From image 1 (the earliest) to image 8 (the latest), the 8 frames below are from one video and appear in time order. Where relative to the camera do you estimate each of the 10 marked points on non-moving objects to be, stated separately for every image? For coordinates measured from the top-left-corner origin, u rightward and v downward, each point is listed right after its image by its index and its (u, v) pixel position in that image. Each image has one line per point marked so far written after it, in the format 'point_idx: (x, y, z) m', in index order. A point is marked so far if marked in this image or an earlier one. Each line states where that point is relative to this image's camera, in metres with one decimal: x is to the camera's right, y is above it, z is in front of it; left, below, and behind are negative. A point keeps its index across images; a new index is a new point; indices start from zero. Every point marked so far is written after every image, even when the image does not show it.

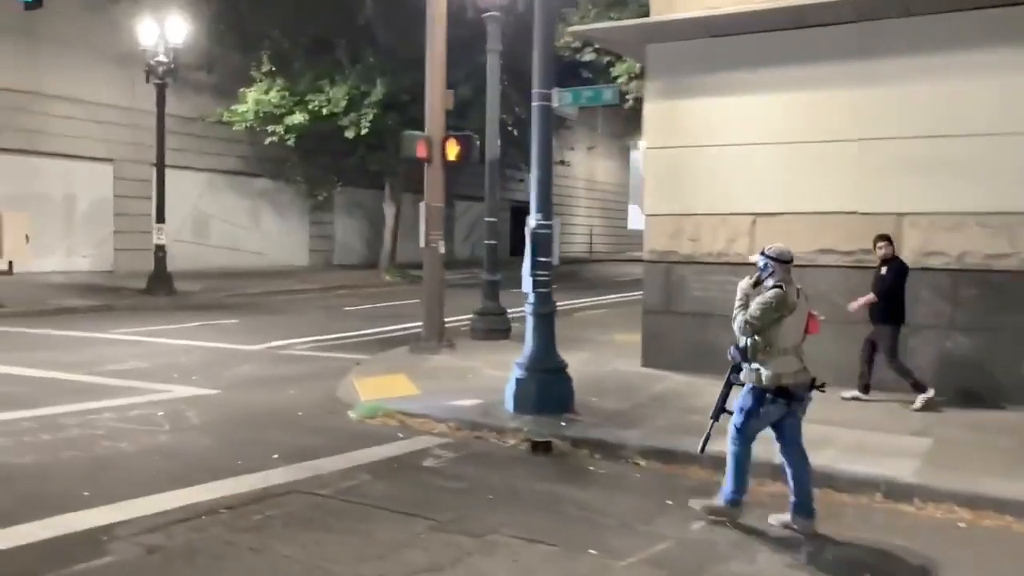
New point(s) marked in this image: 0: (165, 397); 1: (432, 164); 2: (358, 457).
0: (-4.9, -1.6, +12.9) m
1: (-1.5, +2.4, +17.5) m
2: (-1.6, -1.8, +9.7) m
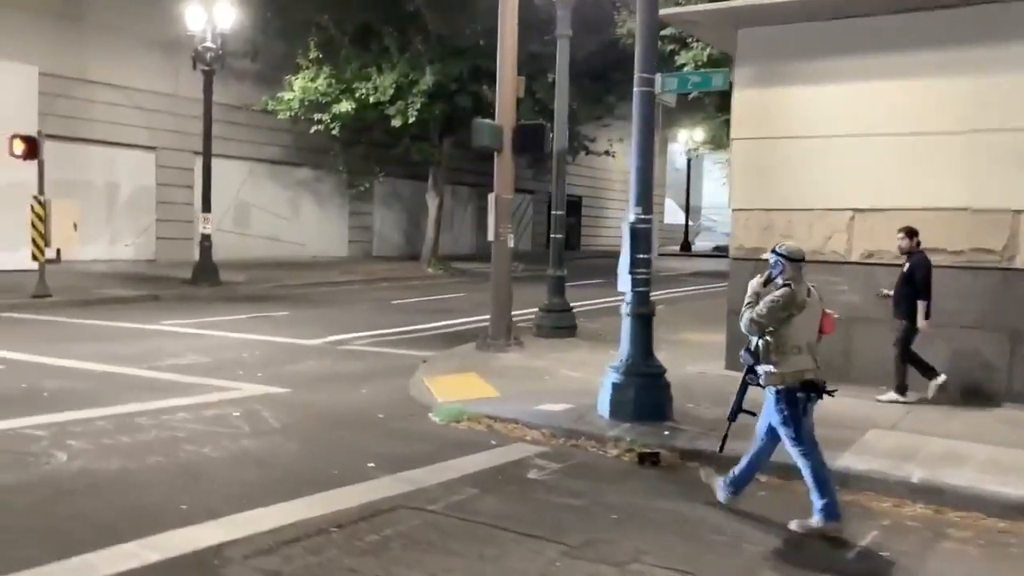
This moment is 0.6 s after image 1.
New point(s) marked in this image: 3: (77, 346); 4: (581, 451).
0: (-3.7, -1.5, +12.3) m
1: (-0.2, +2.5, +16.8) m
2: (-0.5, -1.8, +9.0) m
3: (-8.3, -1.1, +17.3) m
4: (+0.8, -1.8, +10.0) m
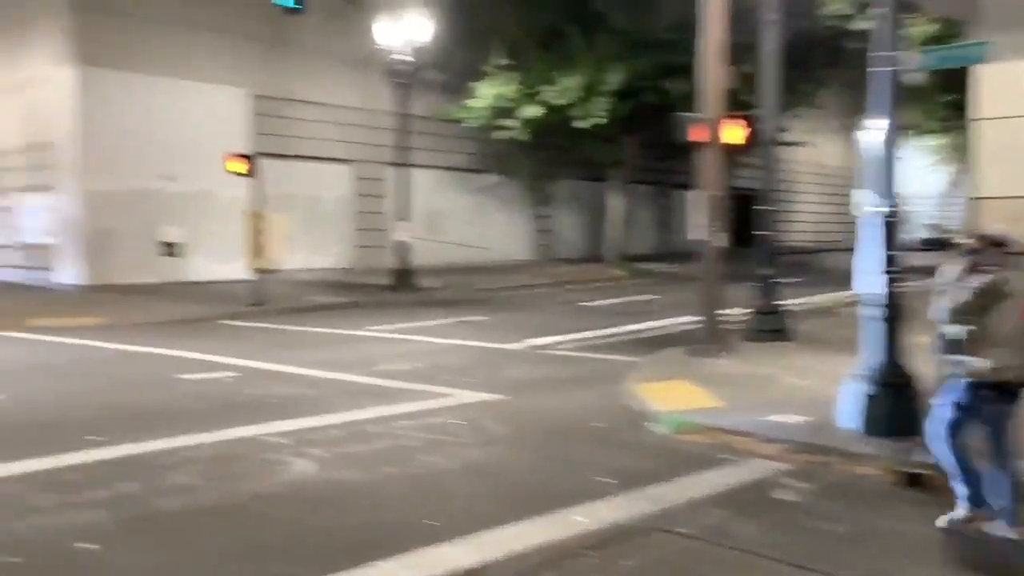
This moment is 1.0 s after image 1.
0: (-0.8, -1.6, +12.3) m
1: (+3.5, +2.4, +16.0) m
2: (+1.7, -1.8, +8.4) m
3: (-4.3, -1.3, +18.1) m
4: (+3.2, -1.8, +9.1) m
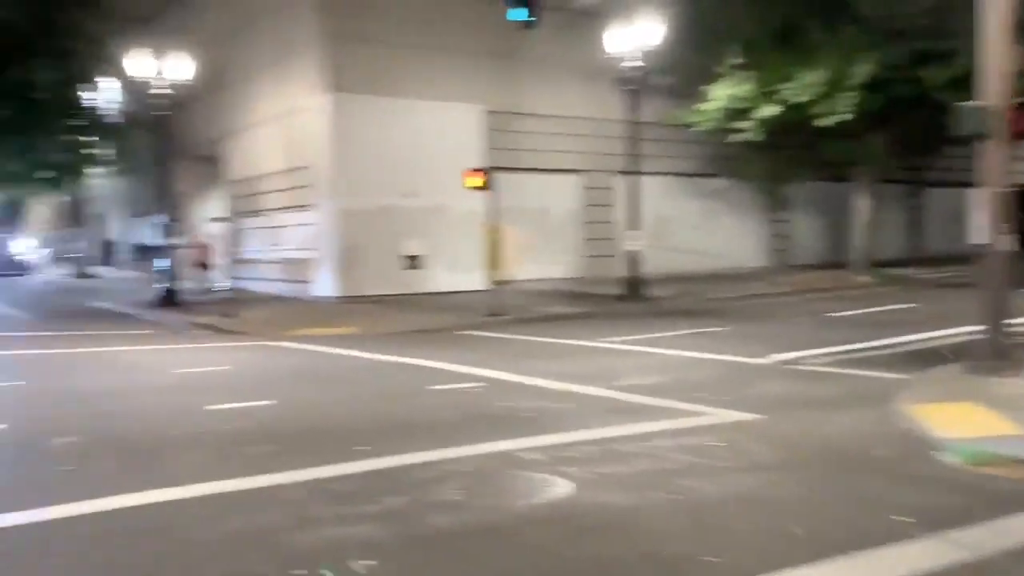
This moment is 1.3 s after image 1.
0: (+2.5, -1.7, +11.7) m
1: (+7.6, +2.3, +14.3) m
2: (+4.0, -1.9, +7.3) m
3: (+0.5, -1.5, +18.1) m
4: (+5.6, -1.9, +7.6) m
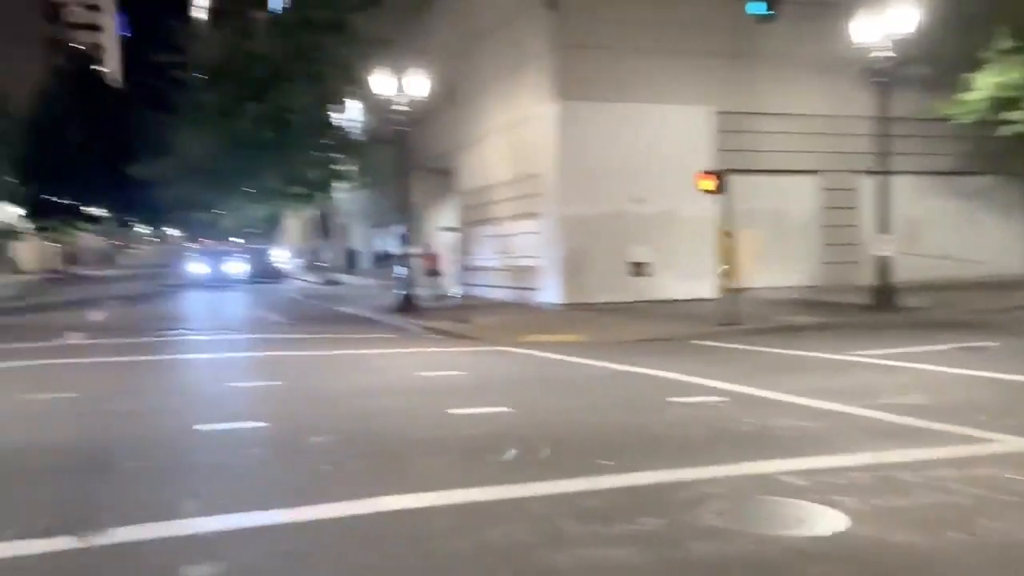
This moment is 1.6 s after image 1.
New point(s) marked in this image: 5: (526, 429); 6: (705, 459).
0: (+5.5, -1.8, +10.2) m
1: (+11.0, +2.1, +11.5) m
2: (+5.9, -2.0, +5.6) m
3: (+5.1, -1.7, +16.9) m
4: (+7.5, -2.0, +5.5) m
5: (+0.2, -2.0, +12.9) m
6: (+2.3, -2.0, +10.7) m
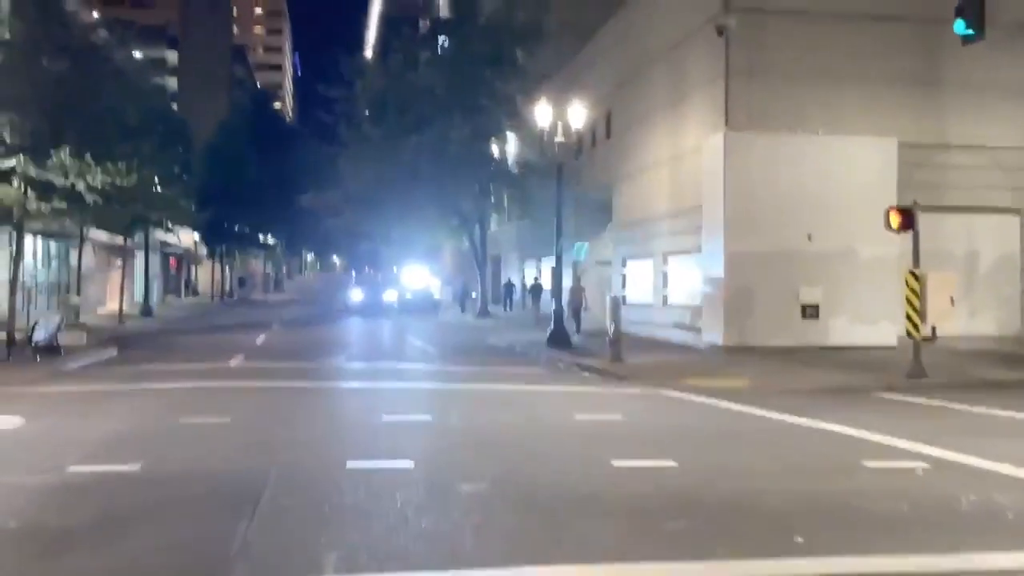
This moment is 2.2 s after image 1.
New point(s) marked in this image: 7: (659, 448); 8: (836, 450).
0: (+7.1, -2.4, +7.9) m
1: (+12.9, +1.4, +8.5) m
2: (+6.8, -2.4, +3.3) m
3: (+7.8, -2.5, +14.6) m
4: (+8.4, -2.4, +2.9) m
5: (+2.4, -2.5, +11.5) m
6: (+4.1, -2.5, +9.0) m
7: (+2.3, -2.6, +14.6) m
8: (+5.0, -2.5, +14.2) m
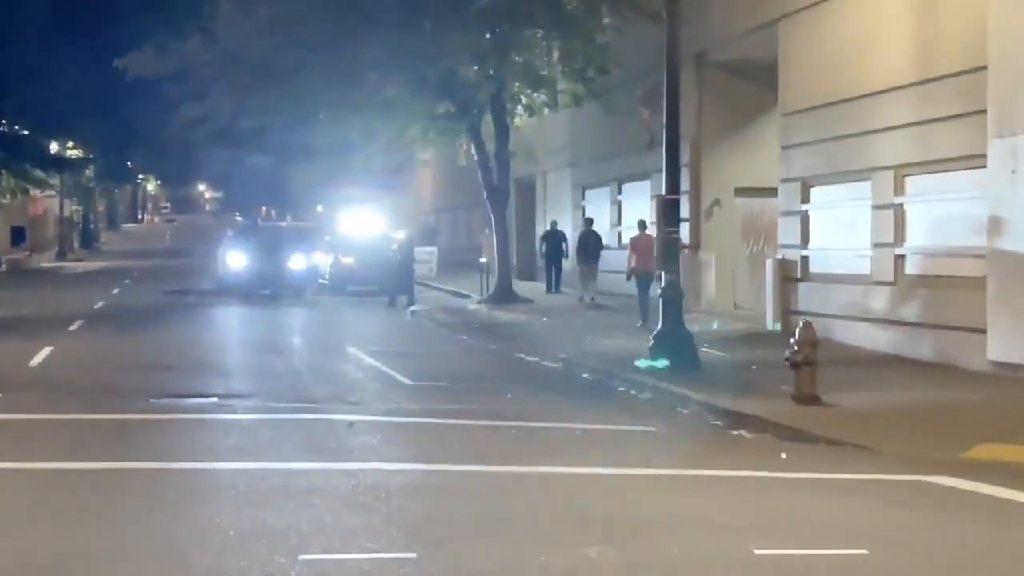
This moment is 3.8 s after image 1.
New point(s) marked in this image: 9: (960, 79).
0: (+9.4, -3.0, -9.9) m
1: (+15.1, +0.8, -9.3) m
2: (+9.2, -3.3, -14.5) m
3: (+9.8, -2.7, -3.1) m
4: (+10.8, -3.3, -14.8) m
5: (+4.5, -3.0, -6.5) m
6: (+6.3, -3.1, -8.9) m
7: (+4.3, -2.9, -3.4) m
8: (+7.0, -2.8, -3.7) m
9: (+6.8, +3.2, +13.7) m
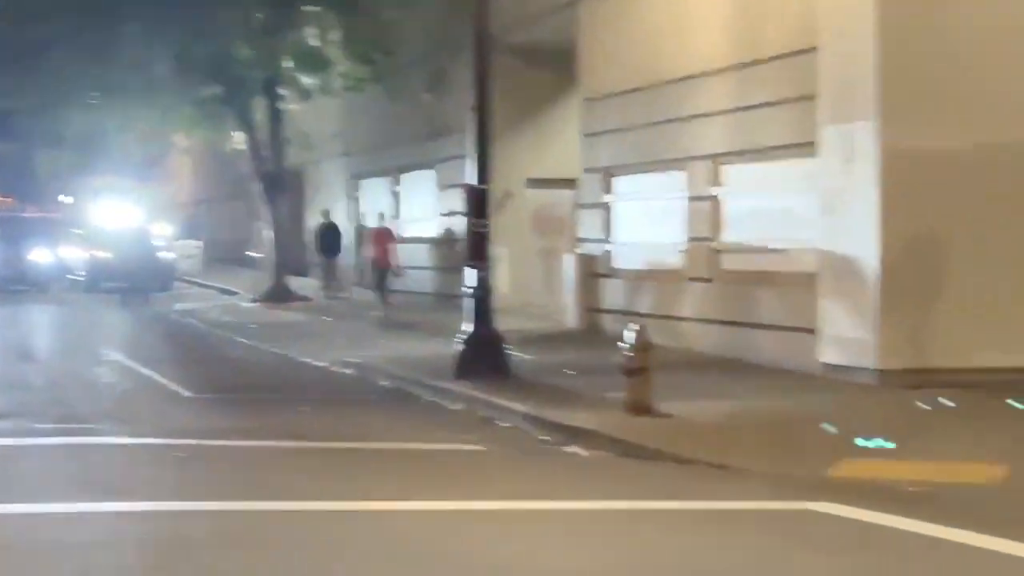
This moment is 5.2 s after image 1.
0: (+12.2, -3.1, -9.2) m
1: (+17.6, +0.8, -7.2) m
2: (+13.2, -3.3, -13.7) m
3: (+10.9, -2.8, -2.5) m
4: (+14.8, -3.4, -13.6) m
5: (+6.6, -3.0, -7.1) m
6: (+8.9, -3.1, -9.0) m
7: (+5.7, -2.9, -4.1) m
8: (+8.4, -2.8, -3.8) m
9: (+4.0, +3.2, +13.1) m
